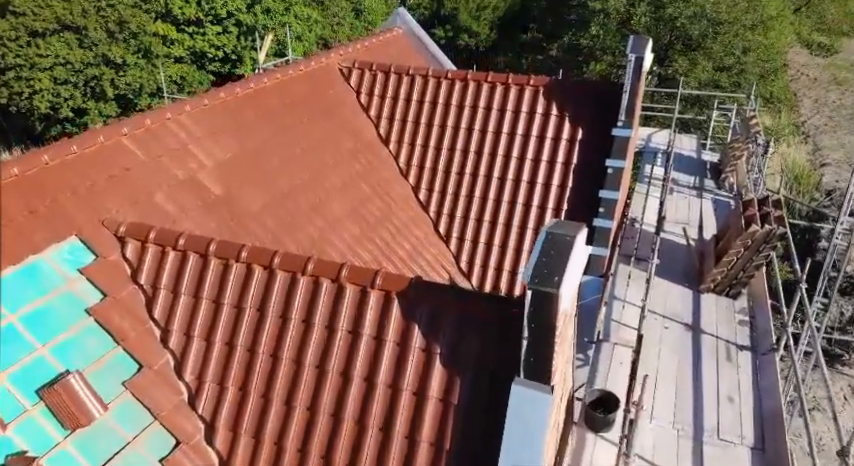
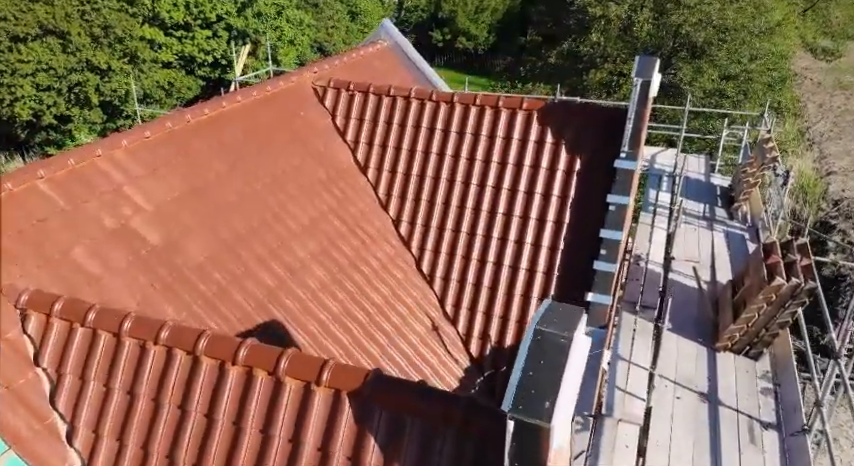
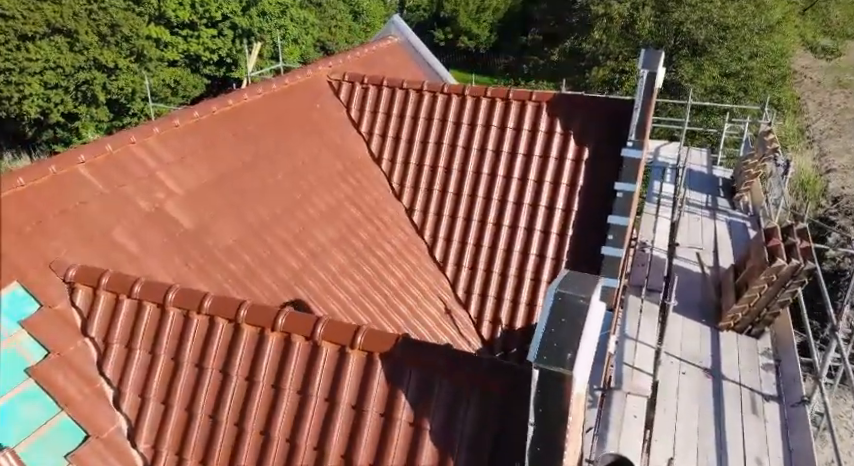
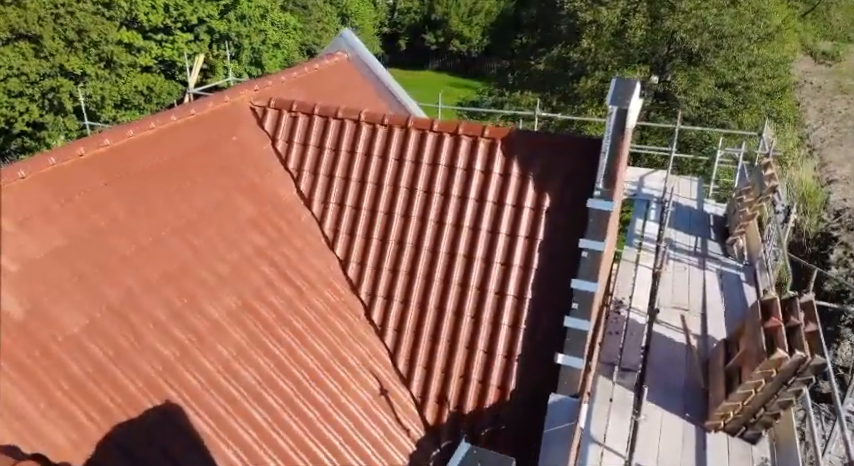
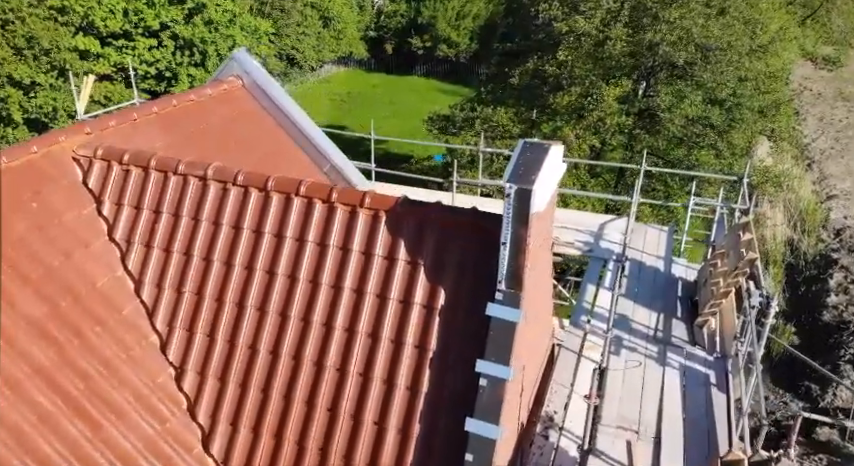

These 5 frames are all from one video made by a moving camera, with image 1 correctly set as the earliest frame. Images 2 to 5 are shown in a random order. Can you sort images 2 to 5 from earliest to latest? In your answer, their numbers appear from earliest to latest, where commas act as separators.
3, 2, 4, 5
